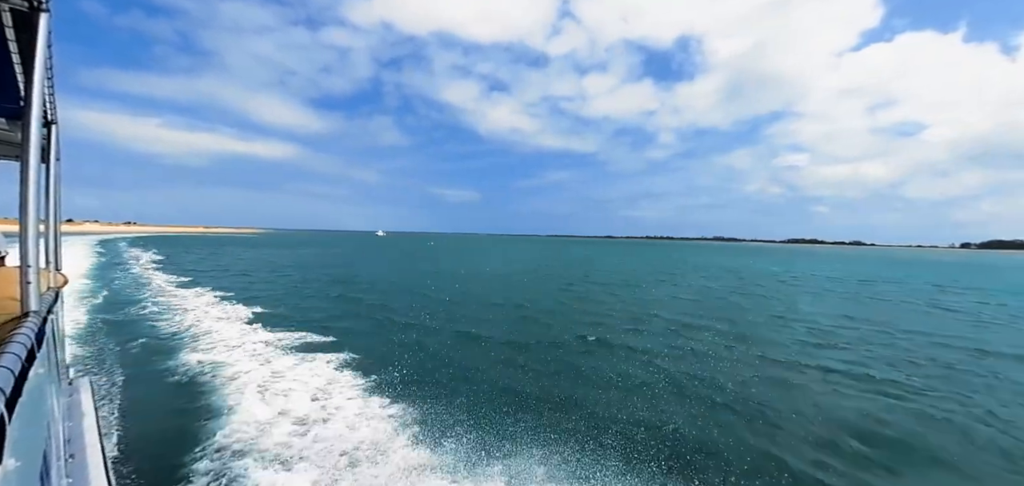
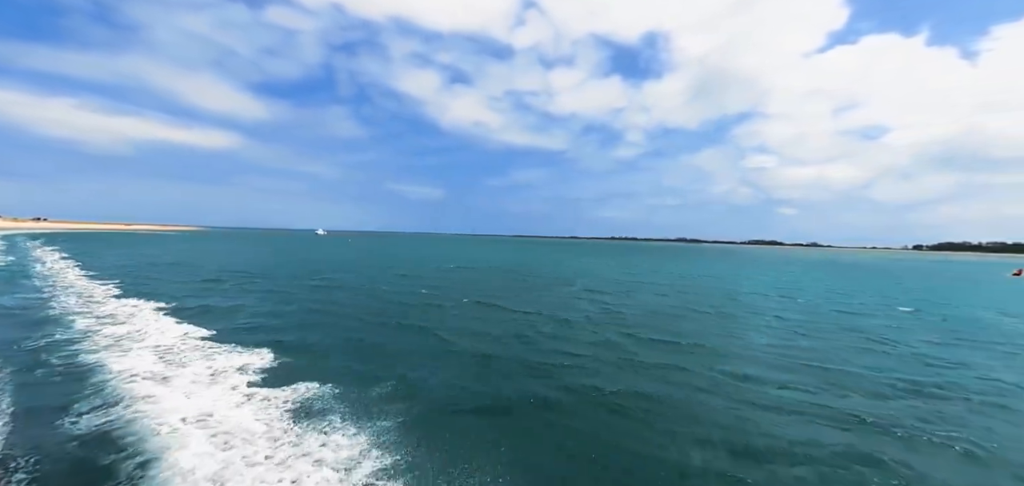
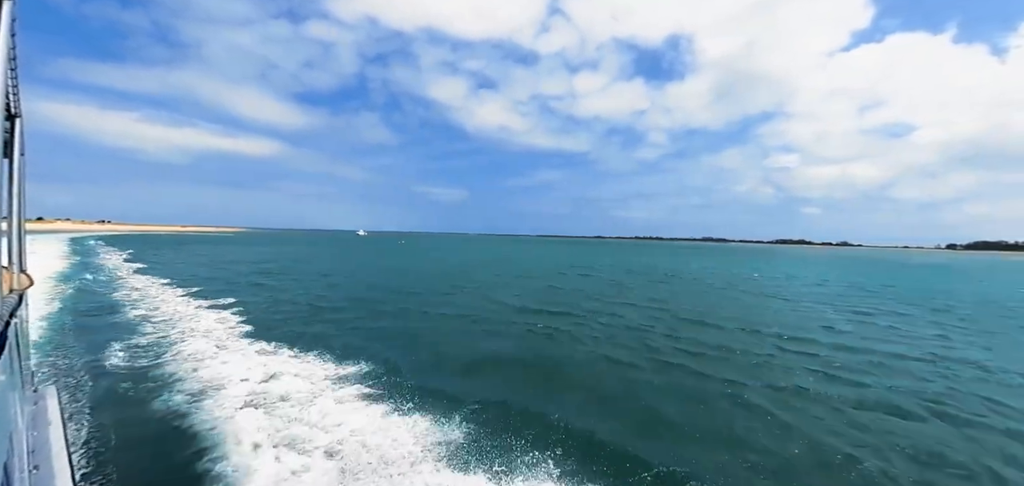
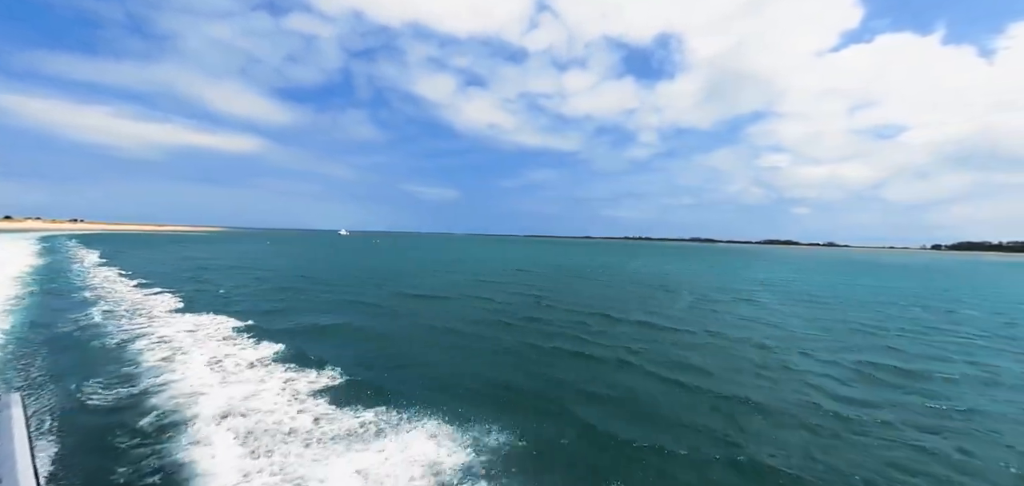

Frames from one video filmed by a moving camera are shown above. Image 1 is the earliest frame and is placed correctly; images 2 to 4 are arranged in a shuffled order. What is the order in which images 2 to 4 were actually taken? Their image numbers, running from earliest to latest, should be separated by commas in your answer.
3, 4, 2
